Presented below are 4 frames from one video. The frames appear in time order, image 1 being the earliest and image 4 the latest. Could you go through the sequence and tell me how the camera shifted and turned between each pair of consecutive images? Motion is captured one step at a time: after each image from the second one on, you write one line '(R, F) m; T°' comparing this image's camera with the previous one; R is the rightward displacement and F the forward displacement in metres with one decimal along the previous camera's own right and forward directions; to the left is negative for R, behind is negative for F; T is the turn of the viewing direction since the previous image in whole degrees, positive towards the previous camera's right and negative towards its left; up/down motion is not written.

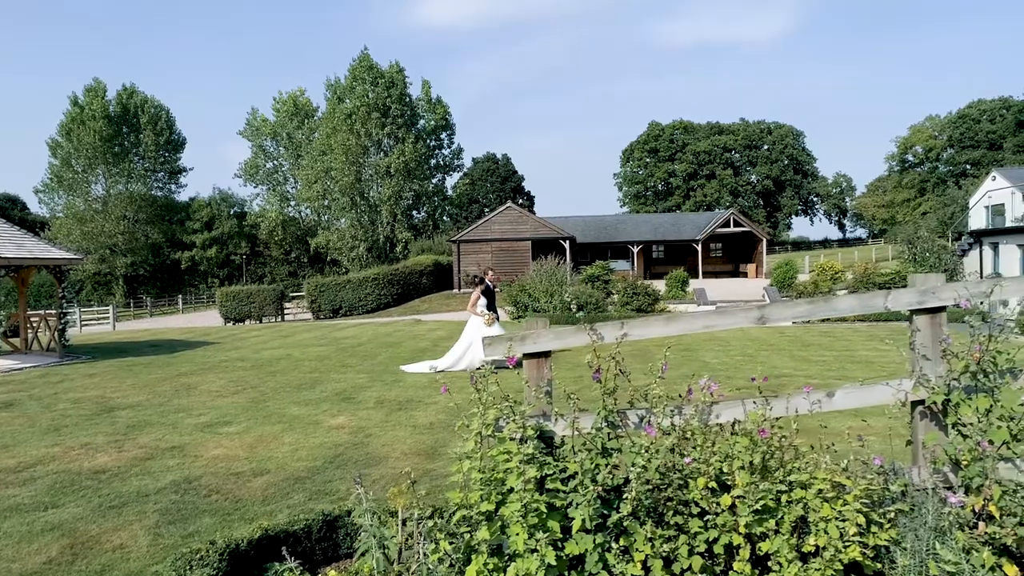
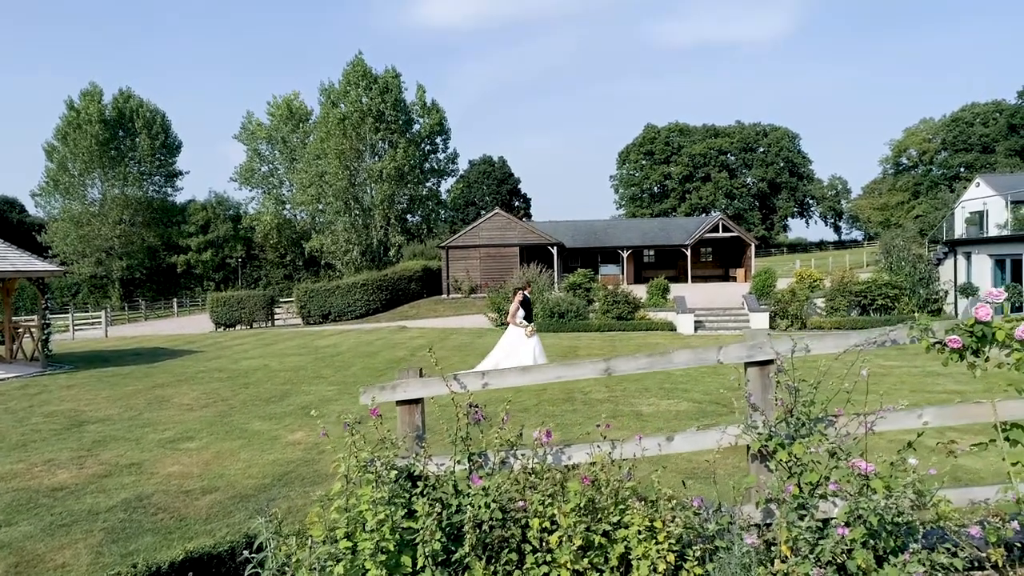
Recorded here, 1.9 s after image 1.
(+0.7, -0.3) m; 0°
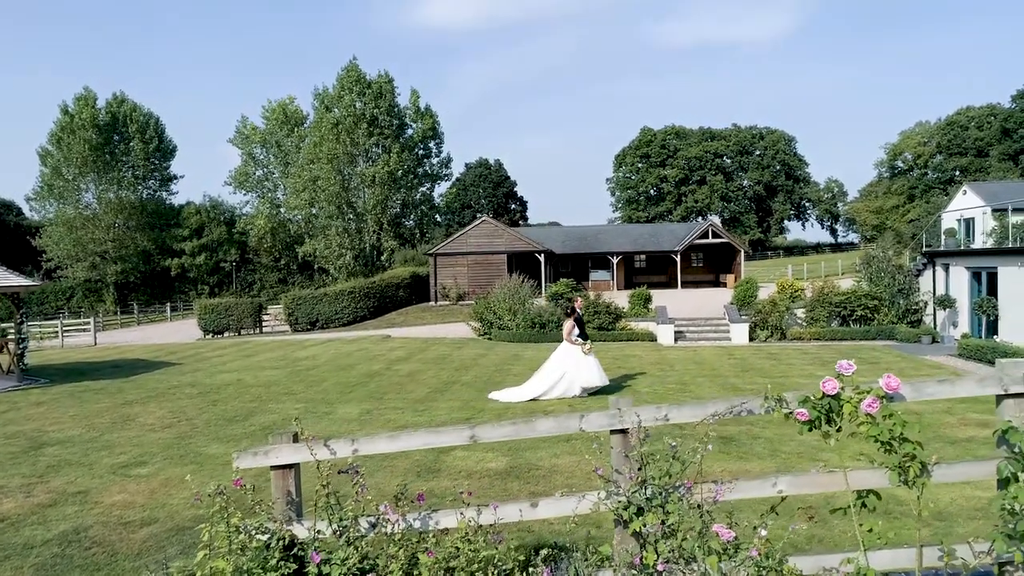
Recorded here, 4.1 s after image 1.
(+0.7, -0.1) m; 0°
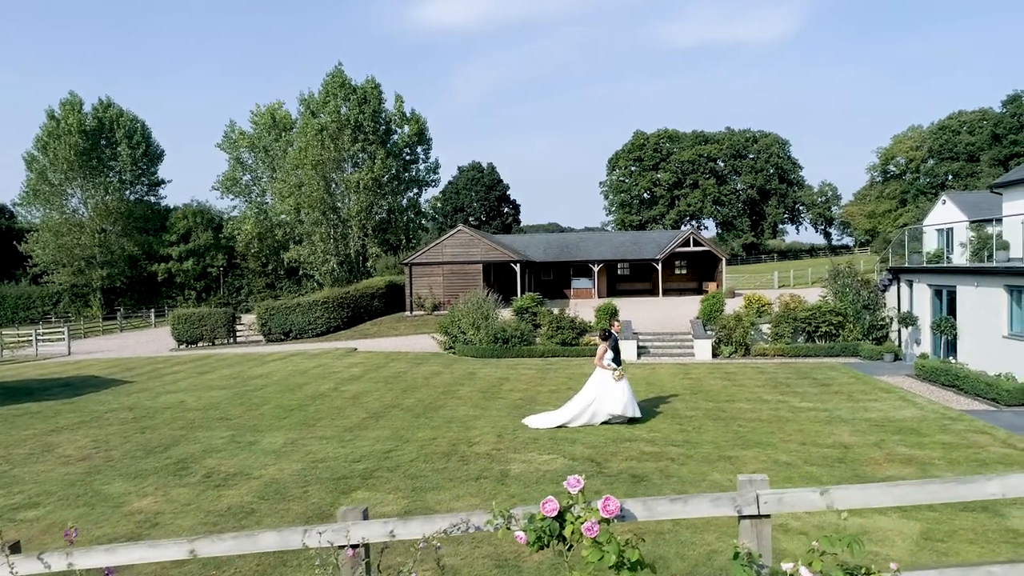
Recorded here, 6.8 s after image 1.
(+1.4, +0.2) m; 0°
